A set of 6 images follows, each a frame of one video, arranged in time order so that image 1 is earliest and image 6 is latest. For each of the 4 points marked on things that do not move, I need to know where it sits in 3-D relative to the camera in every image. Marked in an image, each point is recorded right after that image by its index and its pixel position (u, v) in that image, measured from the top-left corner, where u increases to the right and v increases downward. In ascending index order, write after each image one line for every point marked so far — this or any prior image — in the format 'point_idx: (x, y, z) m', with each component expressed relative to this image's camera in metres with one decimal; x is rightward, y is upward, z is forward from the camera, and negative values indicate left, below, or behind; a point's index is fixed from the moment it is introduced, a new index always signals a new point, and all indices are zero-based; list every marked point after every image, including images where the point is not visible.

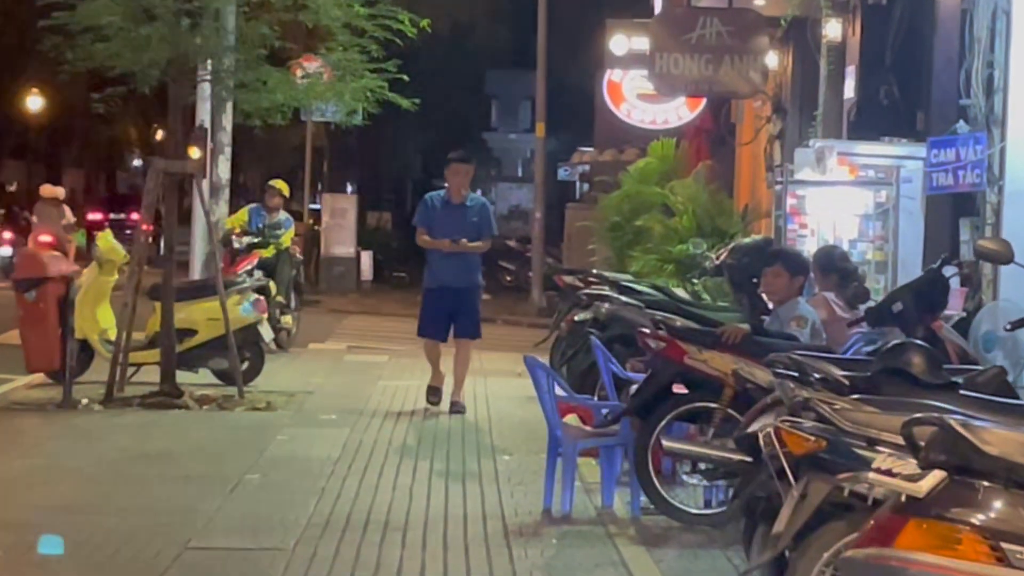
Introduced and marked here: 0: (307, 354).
0: (-1.3, -0.4, +16.0) m
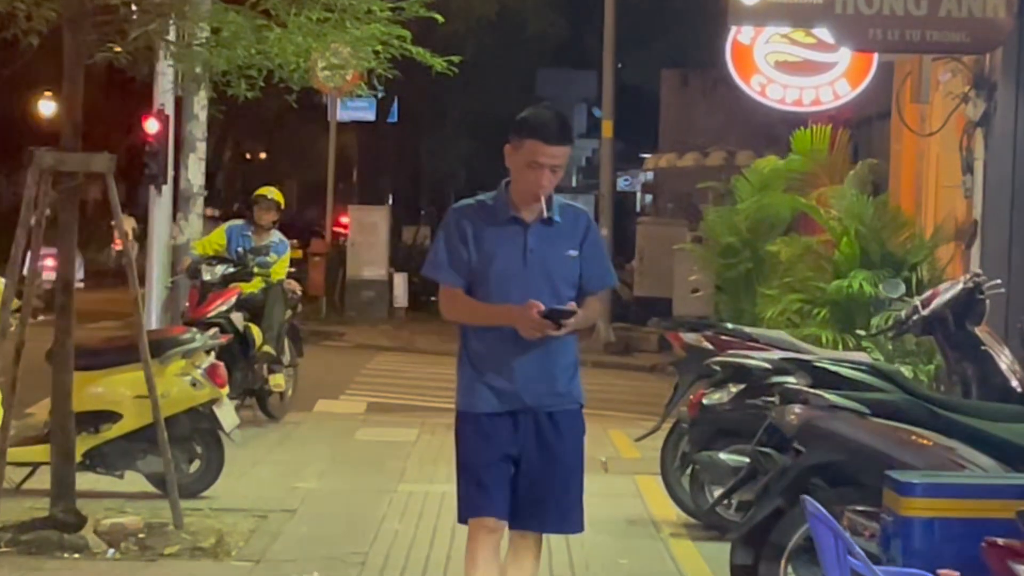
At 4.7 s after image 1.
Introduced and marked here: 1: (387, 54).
0: (-0.9, -0.6, +11.6) m
1: (-0.4, +0.8, +8.5) m
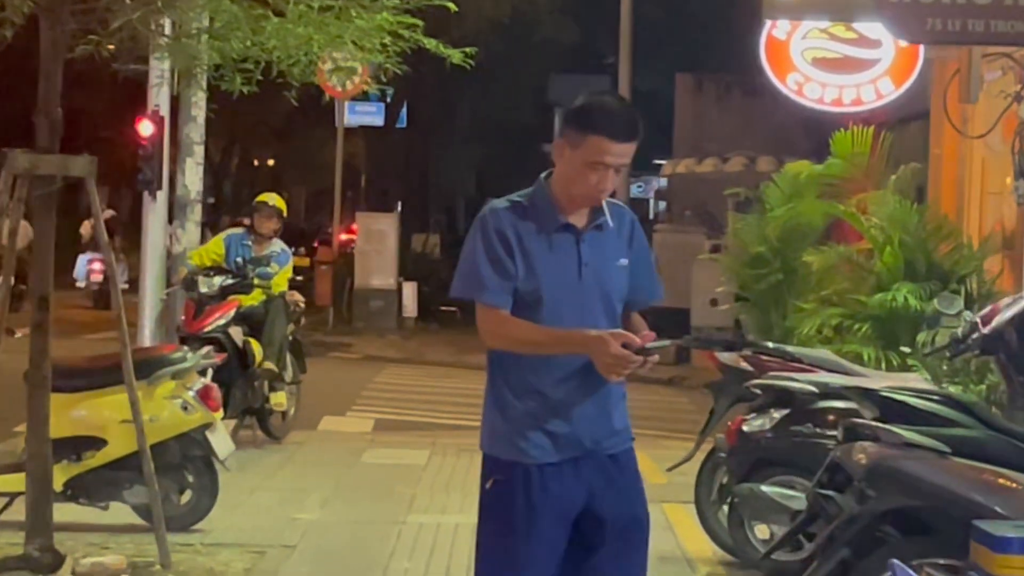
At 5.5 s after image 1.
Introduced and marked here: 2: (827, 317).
0: (-0.9, -0.7, +11.0) m
1: (-0.4, +0.7, +7.8) m
2: (+1.2, -0.1, +9.5) m
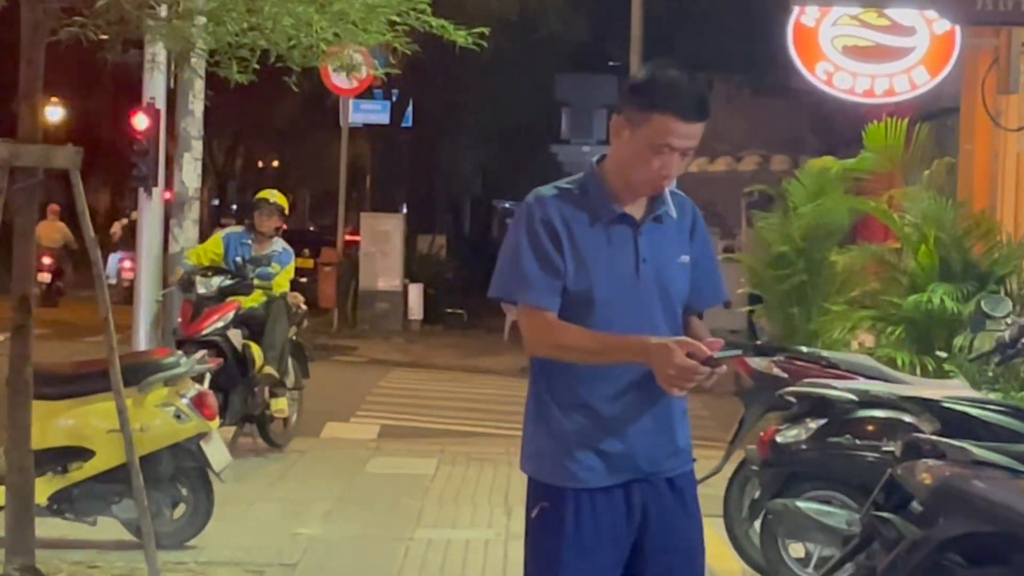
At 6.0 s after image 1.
0: (-0.8, -0.7, +10.5) m
1: (-0.3, +0.7, +7.3) m
2: (+1.2, -0.1, +9.0) m
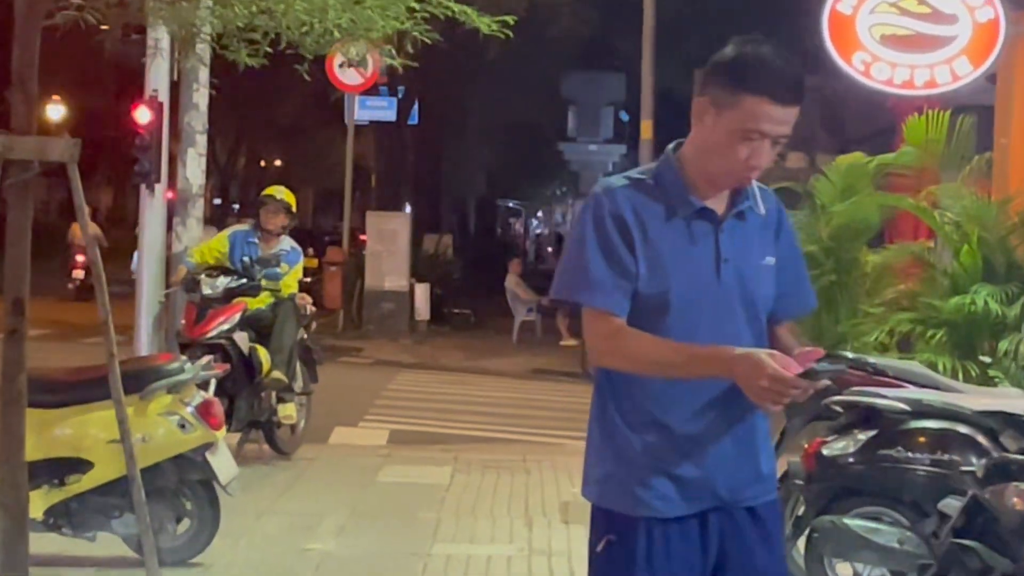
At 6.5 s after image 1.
0: (-0.8, -0.7, +10.0) m
1: (-0.2, +0.7, +6.9) m
2: (+1.3, -0.1, +8.6) m
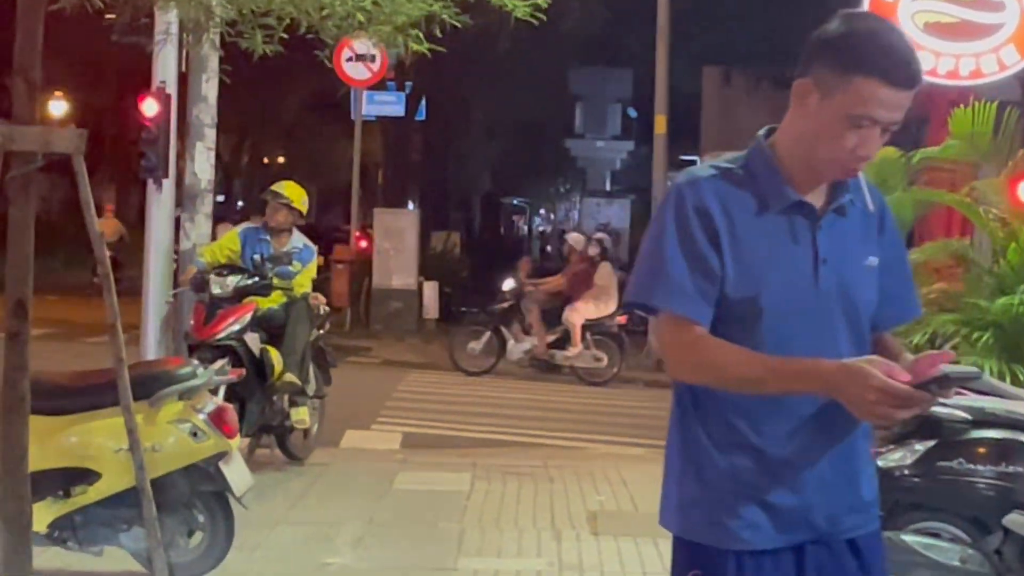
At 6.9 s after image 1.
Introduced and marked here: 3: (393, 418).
0: (-0.7, -0.7, +9.7) m
1: (-0.2, +0.7, +6.5) m
2: (+1.4, -0.1, +8.2) m
3: (-0.6, -0.7, +13.3) m
